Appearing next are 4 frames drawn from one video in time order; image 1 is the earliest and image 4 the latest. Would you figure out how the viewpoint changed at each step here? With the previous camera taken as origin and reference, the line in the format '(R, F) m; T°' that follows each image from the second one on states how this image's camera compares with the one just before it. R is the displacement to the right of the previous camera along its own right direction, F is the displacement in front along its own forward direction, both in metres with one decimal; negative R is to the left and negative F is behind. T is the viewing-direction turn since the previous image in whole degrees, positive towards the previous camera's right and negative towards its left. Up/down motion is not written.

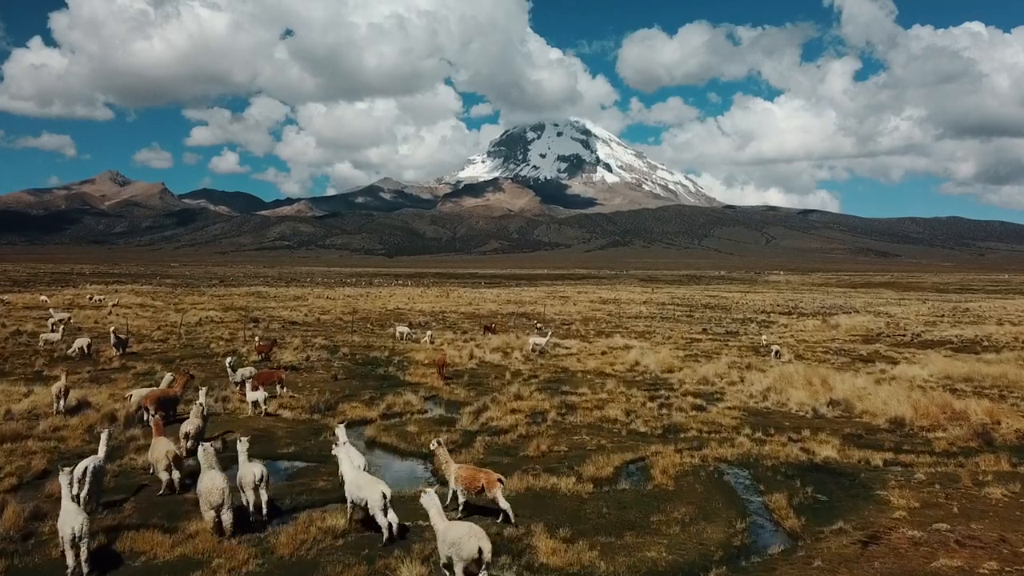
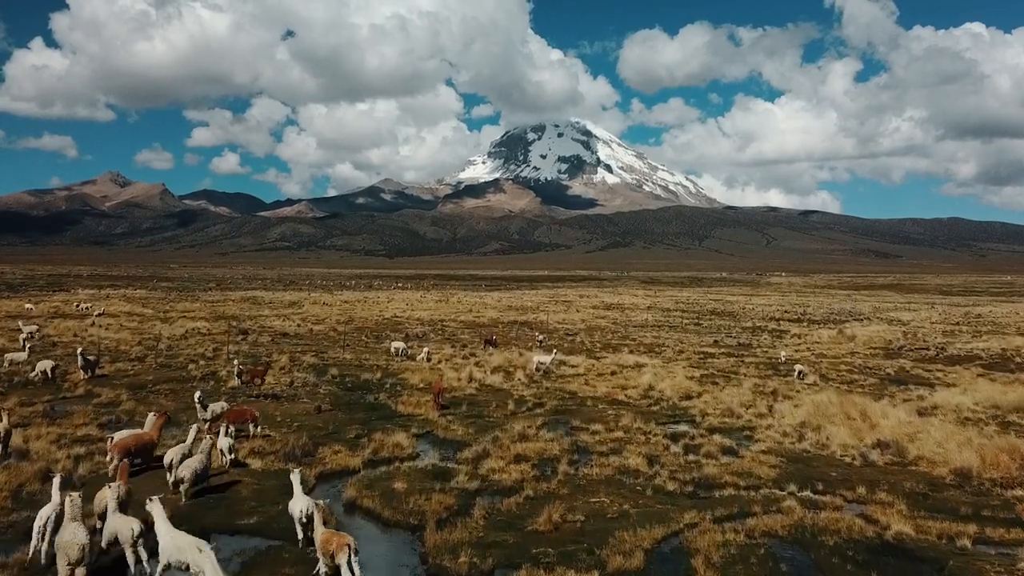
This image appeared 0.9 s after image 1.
(-0.1, +1.6) m; 0°
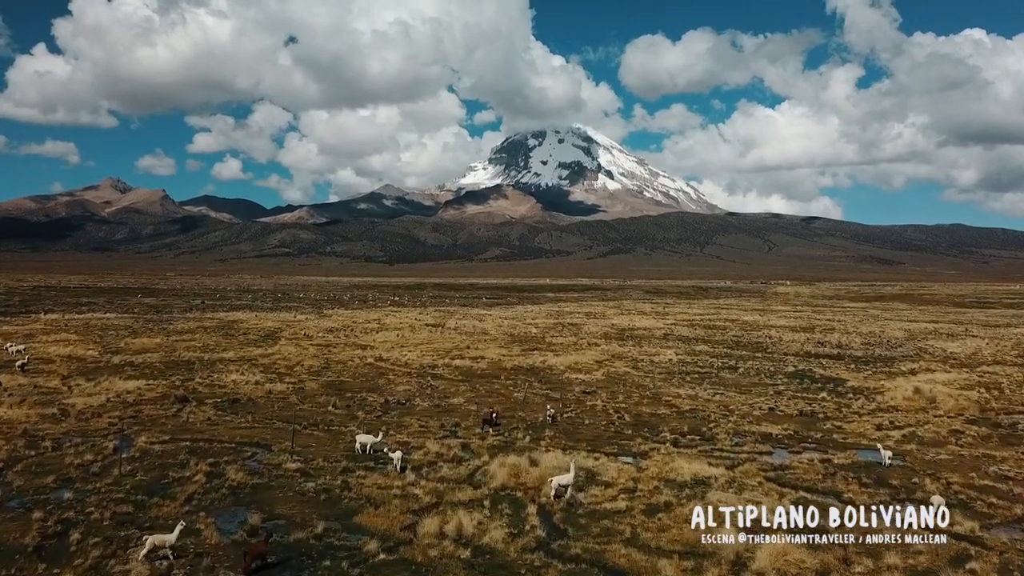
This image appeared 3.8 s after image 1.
(-0.1, +6.4) m; 0°
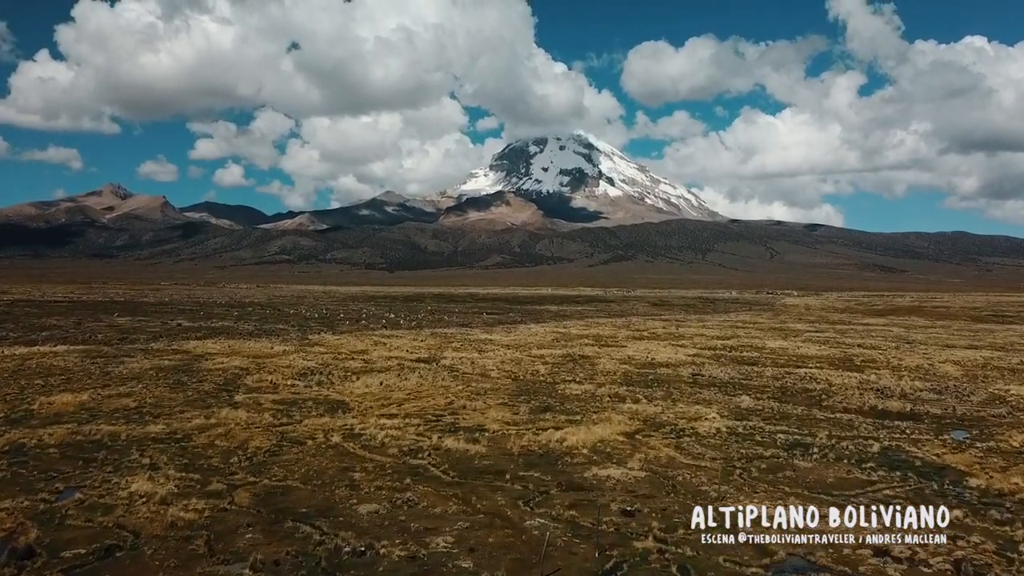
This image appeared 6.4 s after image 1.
(-0.3, +8.7) m; 0°
